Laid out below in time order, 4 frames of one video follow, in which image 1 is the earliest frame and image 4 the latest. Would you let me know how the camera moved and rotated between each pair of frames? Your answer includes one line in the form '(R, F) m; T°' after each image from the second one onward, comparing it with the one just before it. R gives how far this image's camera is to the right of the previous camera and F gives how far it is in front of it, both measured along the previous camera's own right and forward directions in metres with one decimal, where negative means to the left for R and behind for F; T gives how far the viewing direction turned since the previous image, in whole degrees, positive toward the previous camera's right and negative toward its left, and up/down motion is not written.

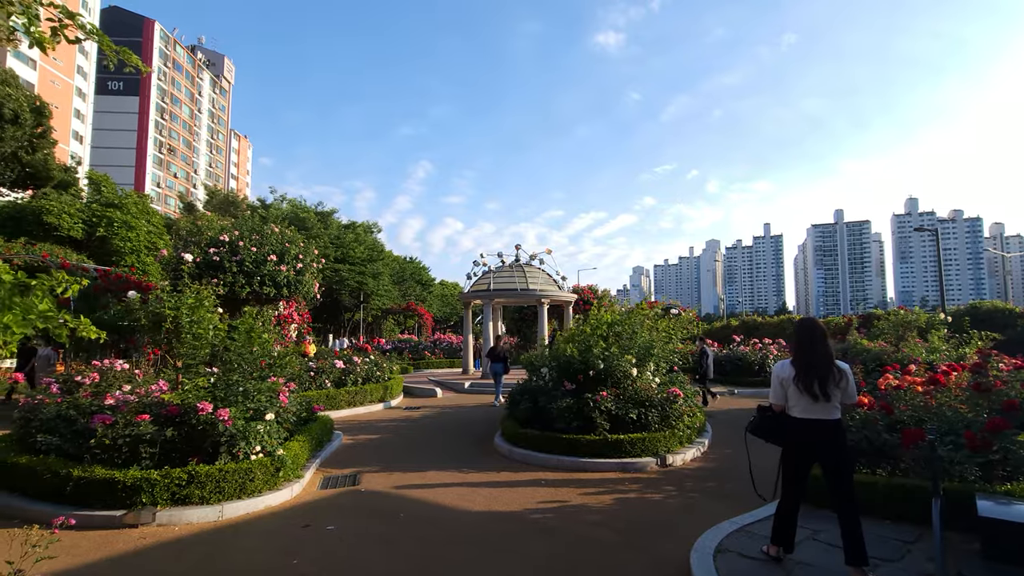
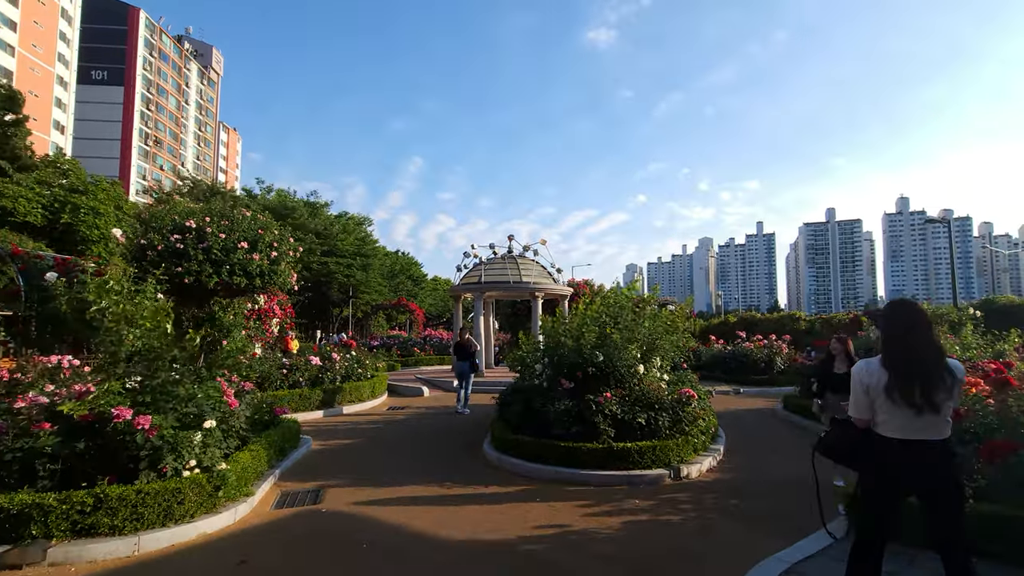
(0.0, +1.0) m; +1°
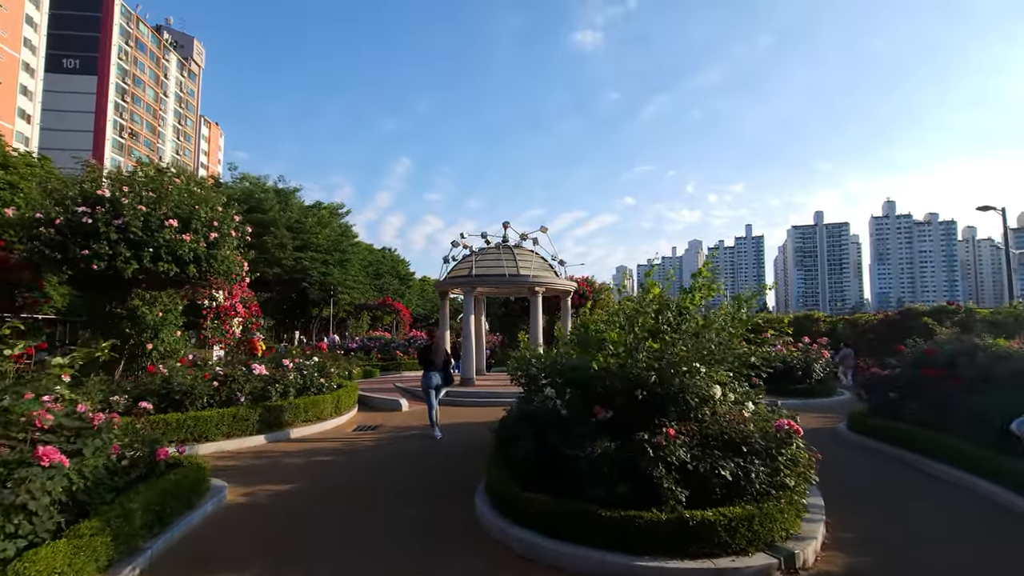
(-0.2, +2.4) m; +1°
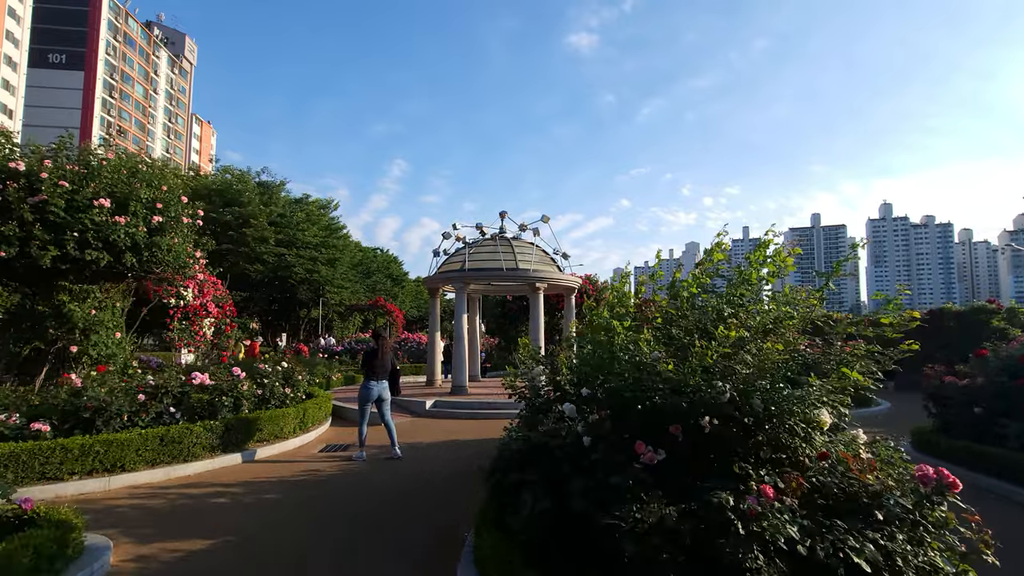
(0.0, +1.6) m; 0°
